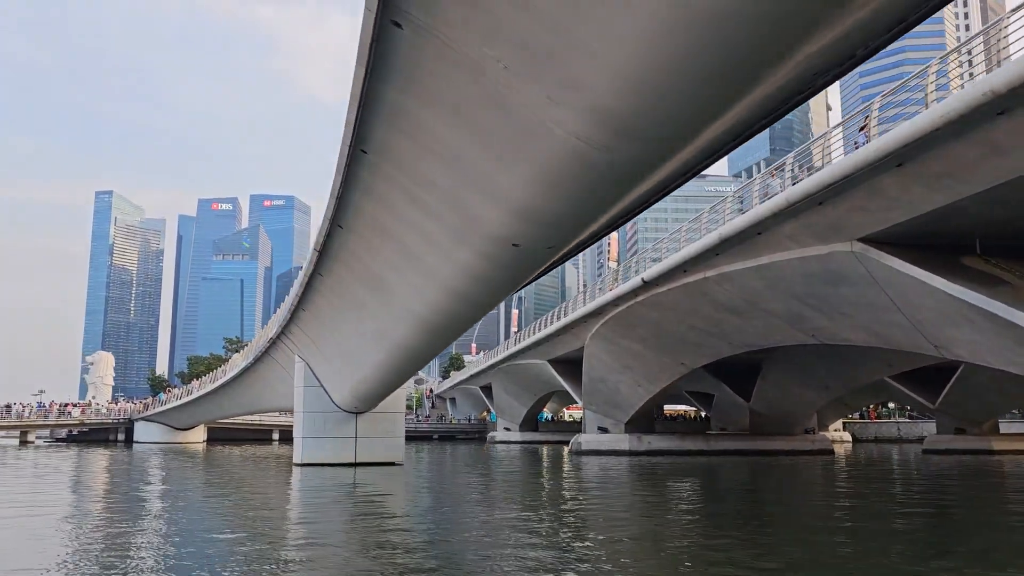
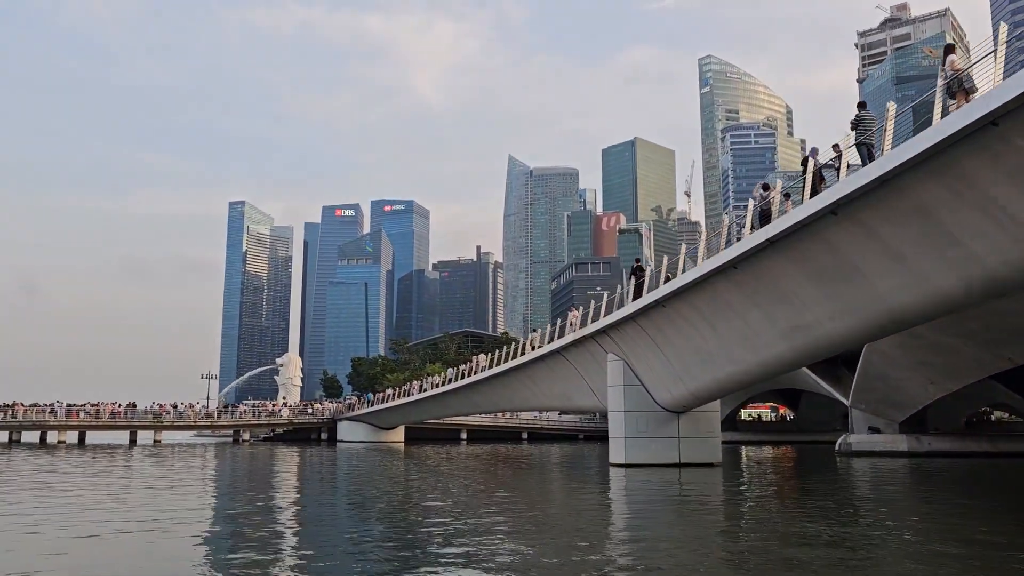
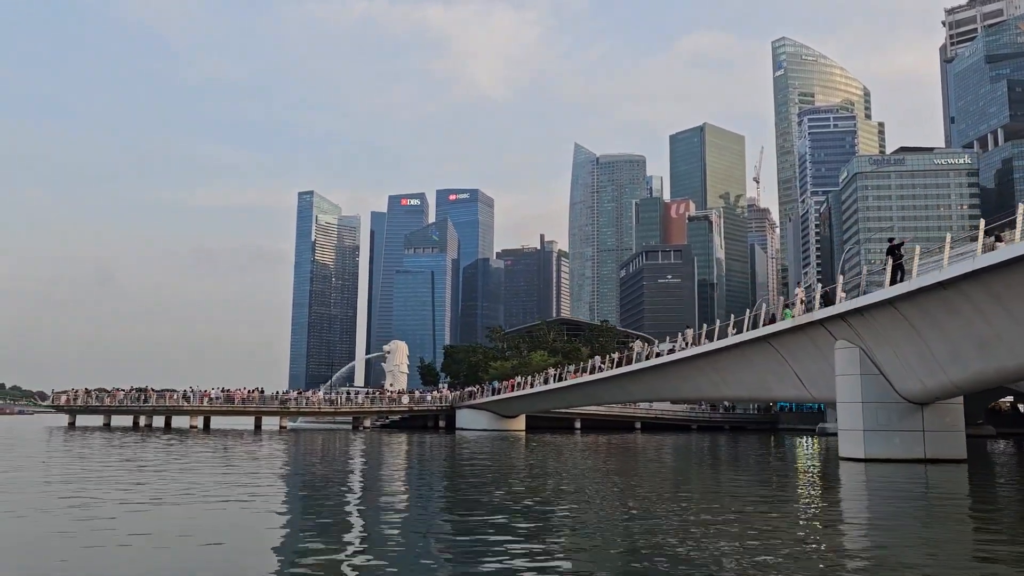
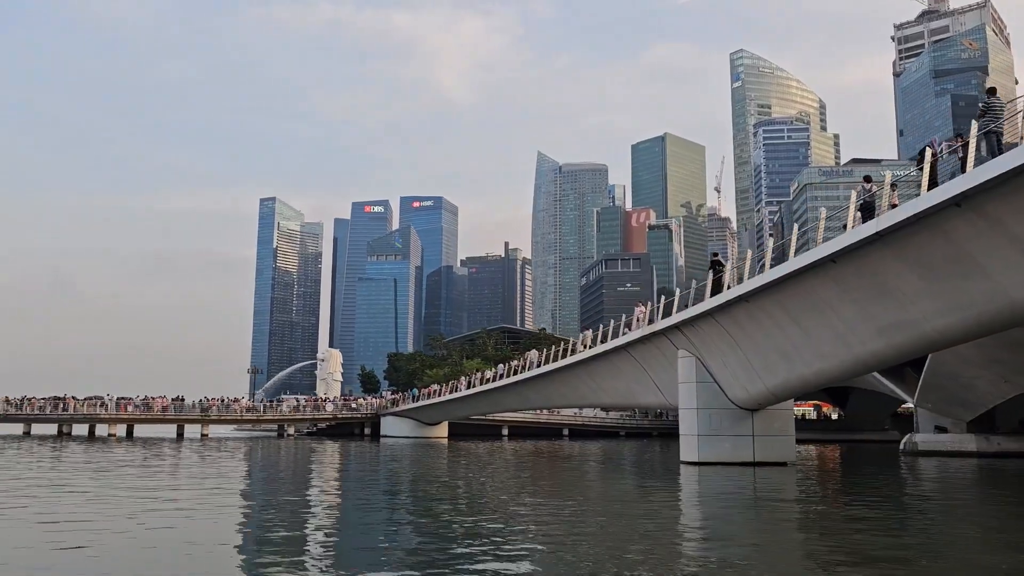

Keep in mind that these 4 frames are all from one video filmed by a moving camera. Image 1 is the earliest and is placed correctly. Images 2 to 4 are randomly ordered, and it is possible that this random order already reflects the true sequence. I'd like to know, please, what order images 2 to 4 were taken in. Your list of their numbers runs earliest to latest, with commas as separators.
2, 4, 3
